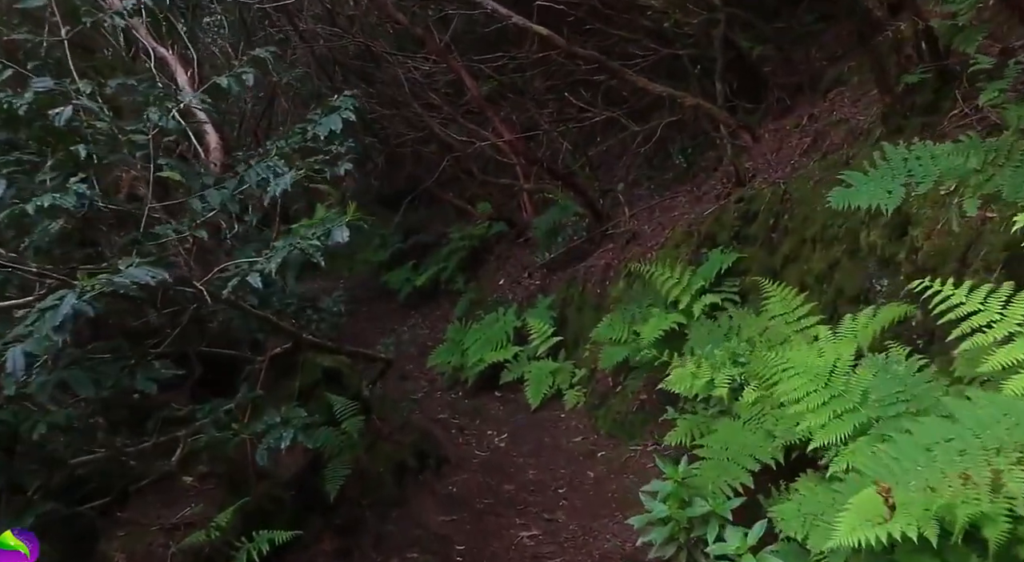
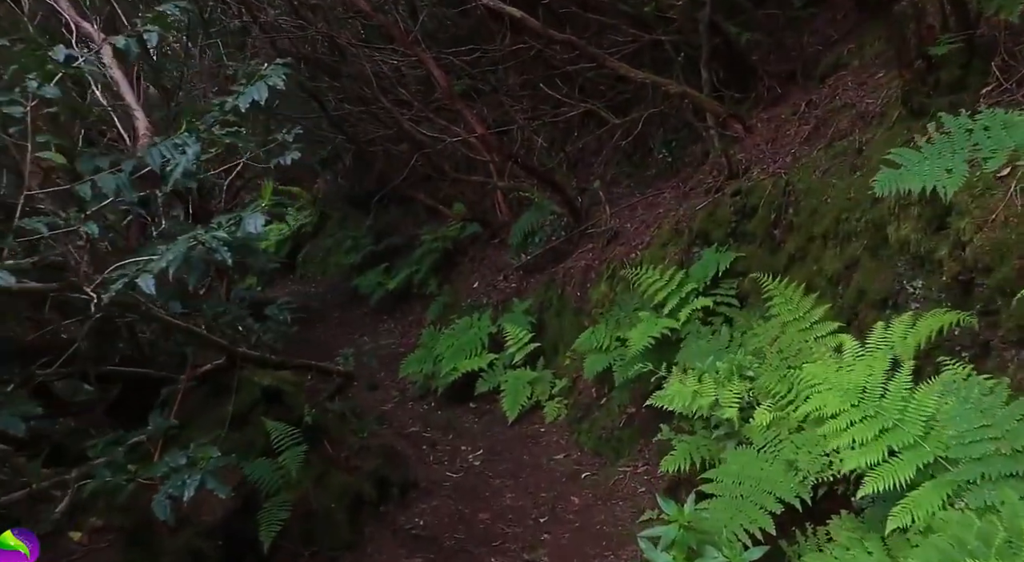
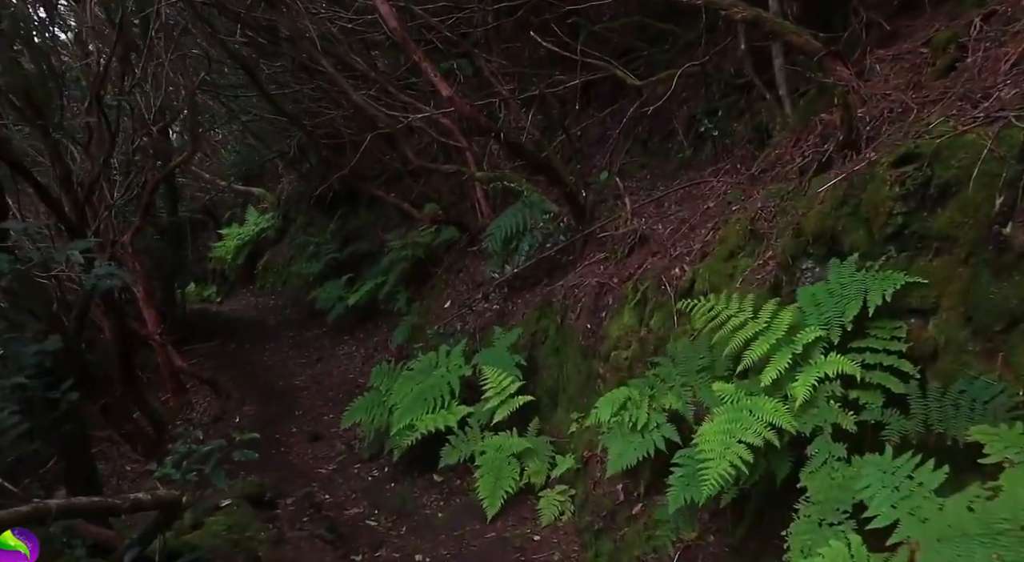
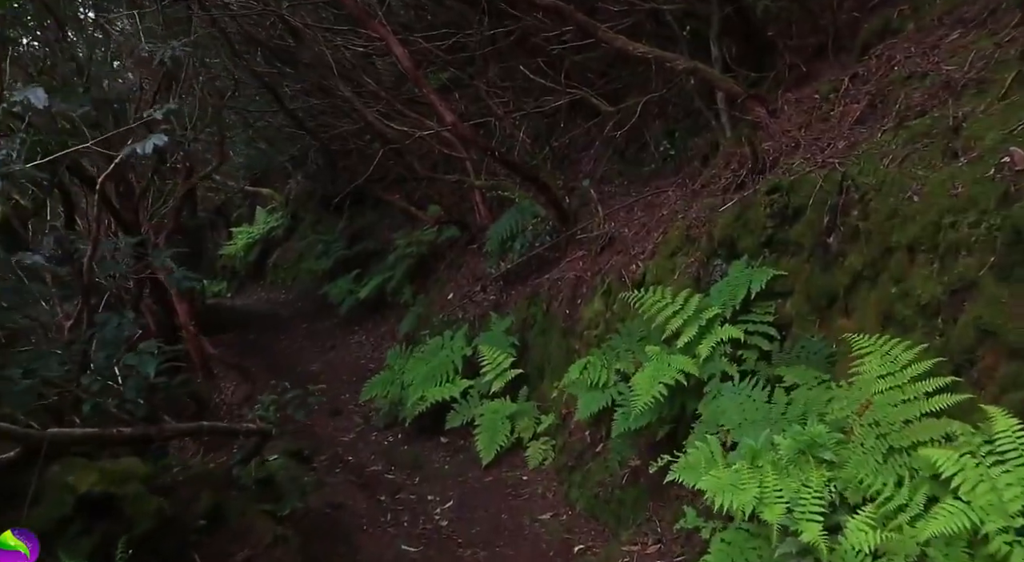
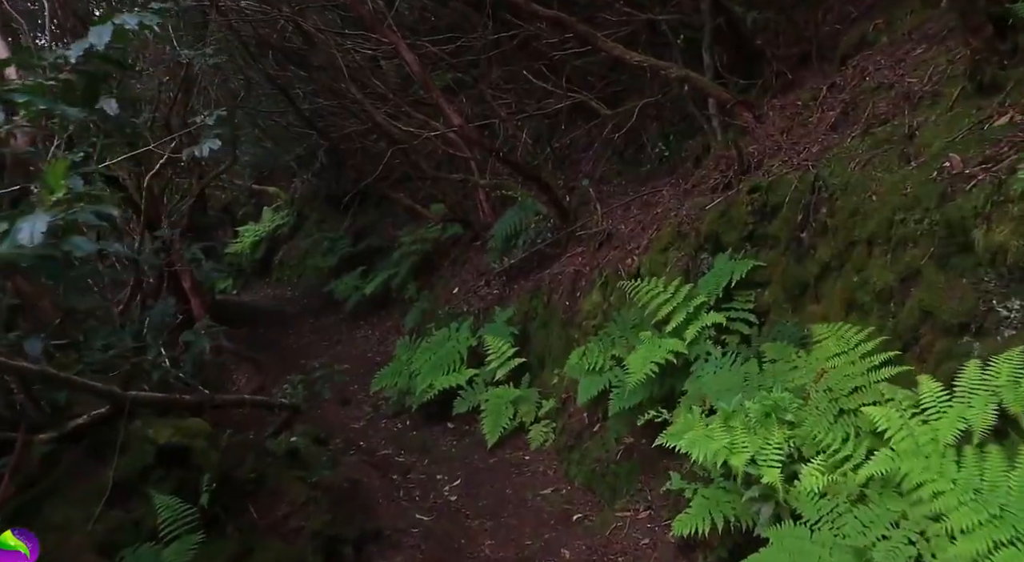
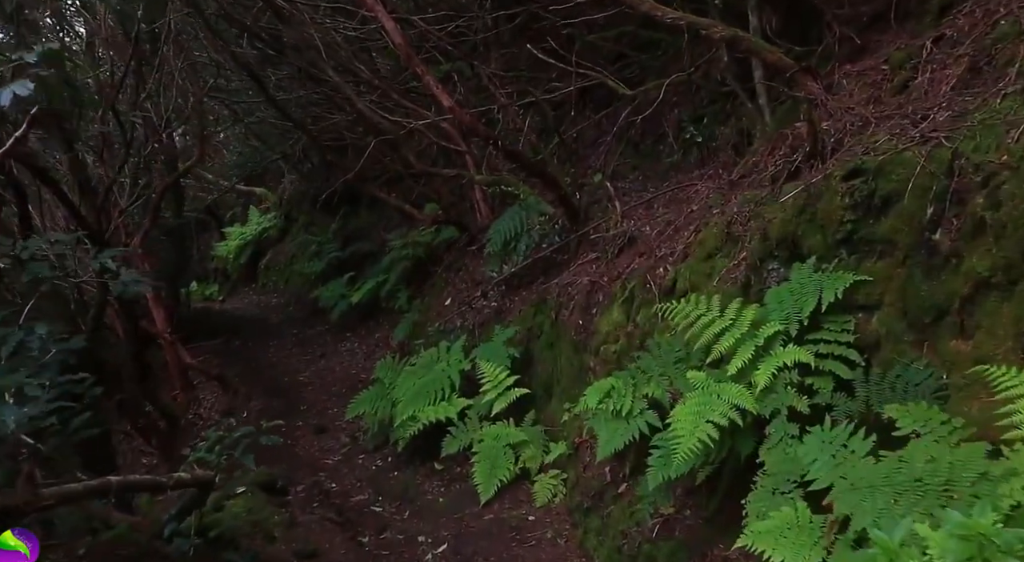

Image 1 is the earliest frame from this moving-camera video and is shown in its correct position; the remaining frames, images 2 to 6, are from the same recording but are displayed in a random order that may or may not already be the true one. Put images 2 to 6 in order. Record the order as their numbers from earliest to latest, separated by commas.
2, 5, 4, 6, 3
